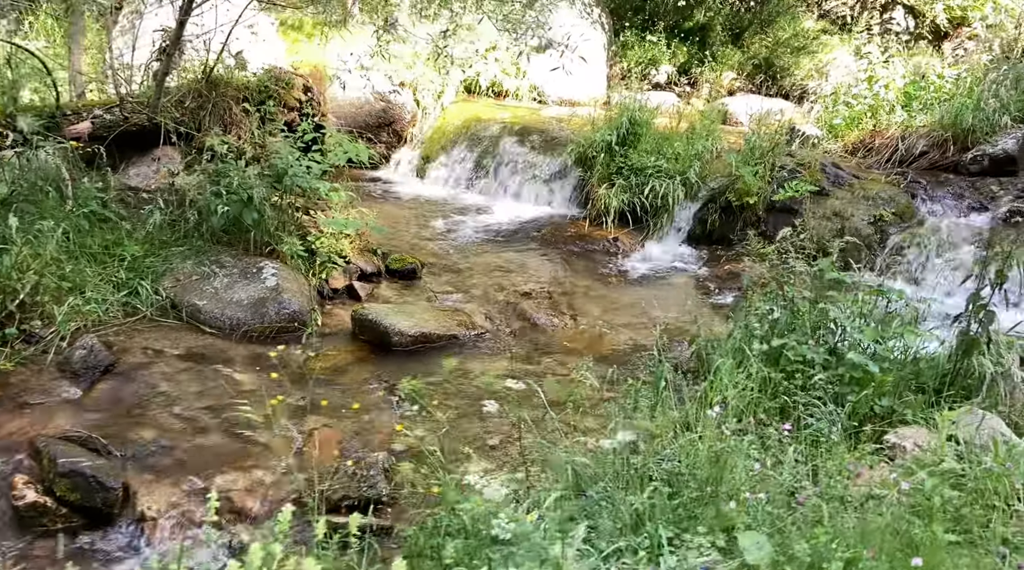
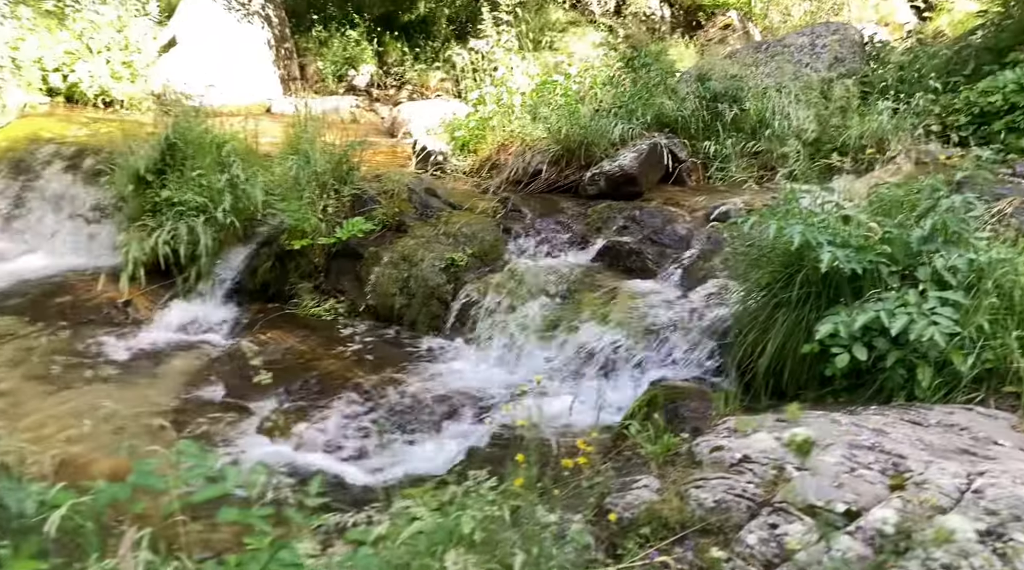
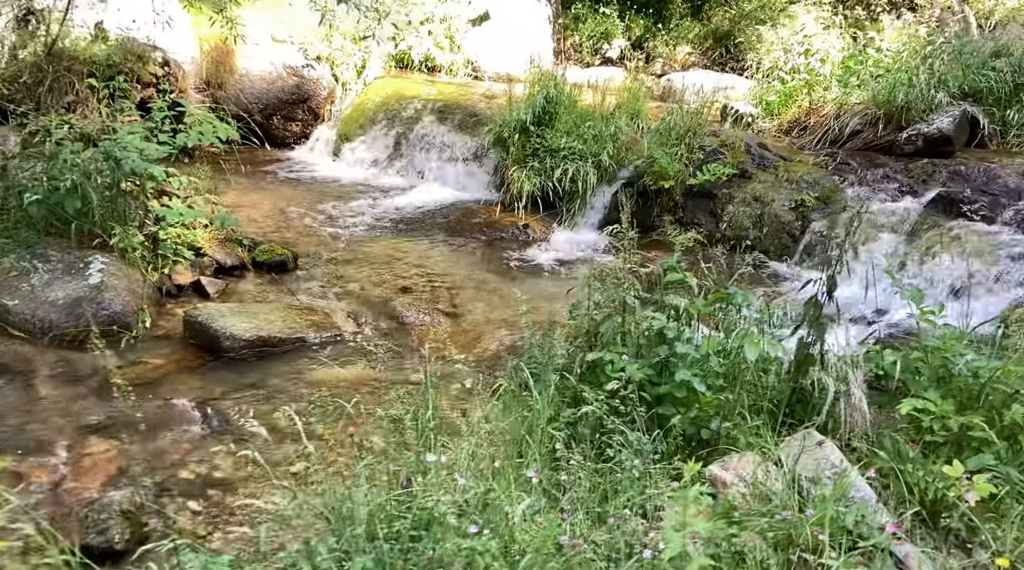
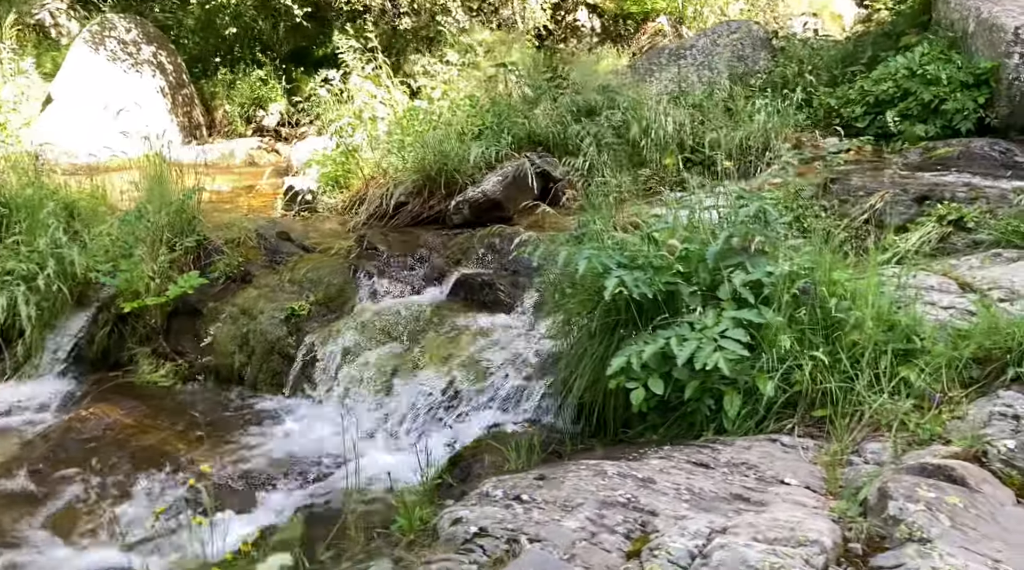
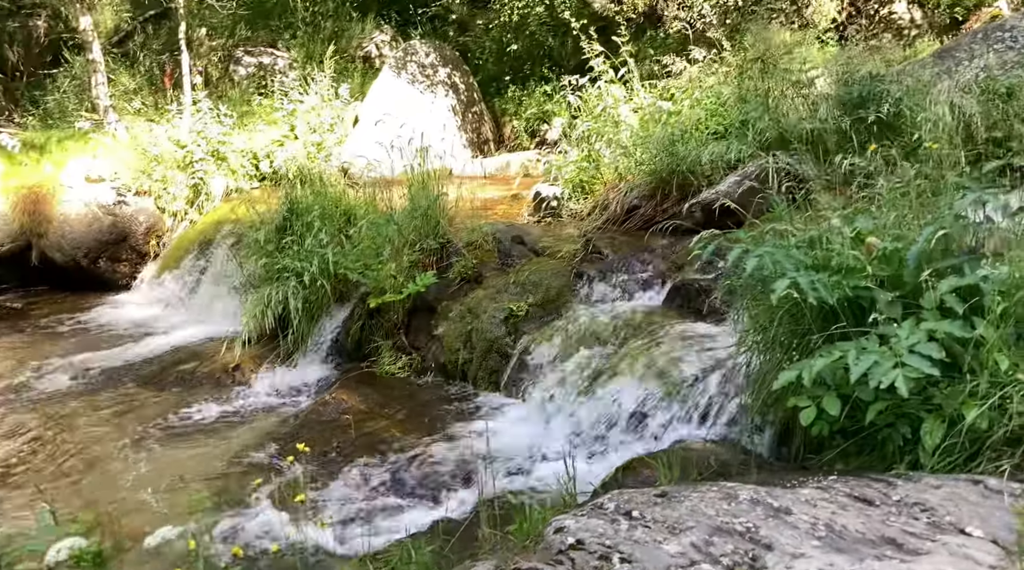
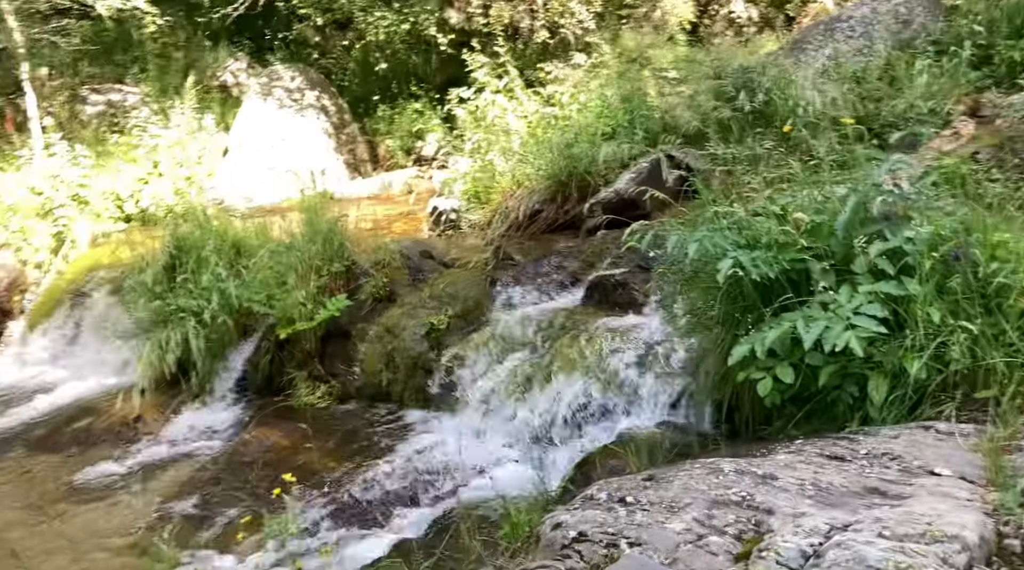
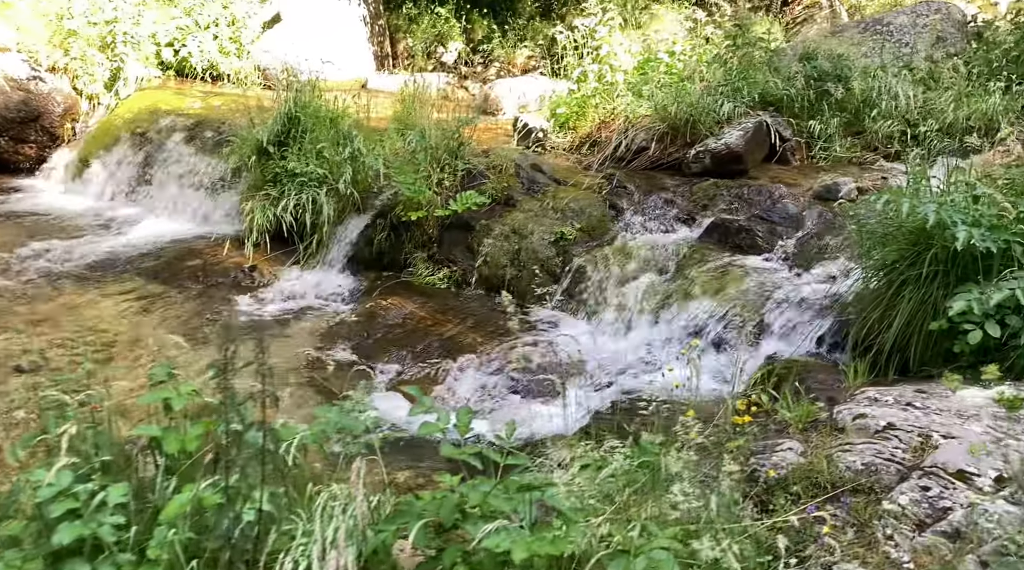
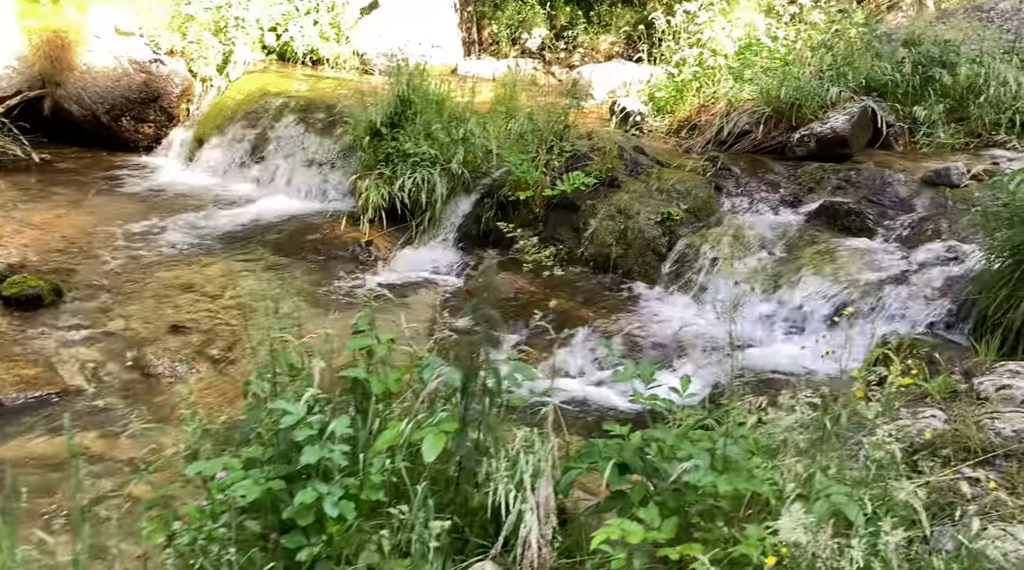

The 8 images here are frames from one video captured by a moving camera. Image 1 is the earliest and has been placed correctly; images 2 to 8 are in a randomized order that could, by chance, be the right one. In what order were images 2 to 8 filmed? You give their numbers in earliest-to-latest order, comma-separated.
3, 8, 7, 2, 4, 6, 5
